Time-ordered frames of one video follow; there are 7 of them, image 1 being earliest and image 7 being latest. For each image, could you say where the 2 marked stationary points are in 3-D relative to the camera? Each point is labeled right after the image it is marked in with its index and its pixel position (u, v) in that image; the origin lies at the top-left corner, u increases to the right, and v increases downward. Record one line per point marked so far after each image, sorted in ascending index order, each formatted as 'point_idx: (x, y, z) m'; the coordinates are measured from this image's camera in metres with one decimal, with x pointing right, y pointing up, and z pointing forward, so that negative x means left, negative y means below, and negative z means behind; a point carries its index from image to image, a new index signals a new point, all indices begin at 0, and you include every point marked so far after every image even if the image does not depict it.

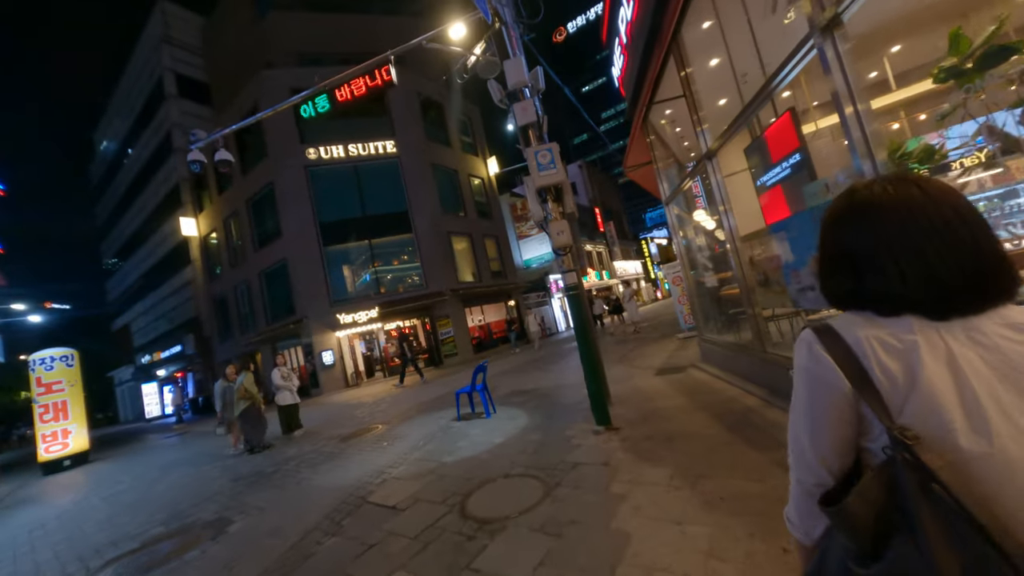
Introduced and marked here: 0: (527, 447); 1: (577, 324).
0: (+0.2, -2.2, +4.7) m
1: (+1.0, -0.5, +5.2) m
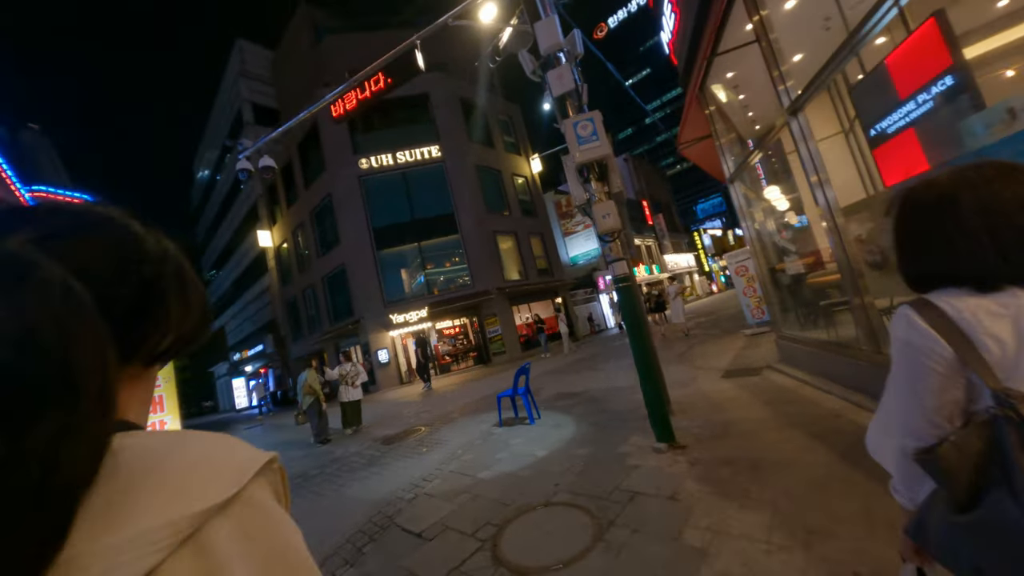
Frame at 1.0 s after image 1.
0: (+0.7, -2.1, +4.1) m
1: (+1.5, -0.4, +4.4) m
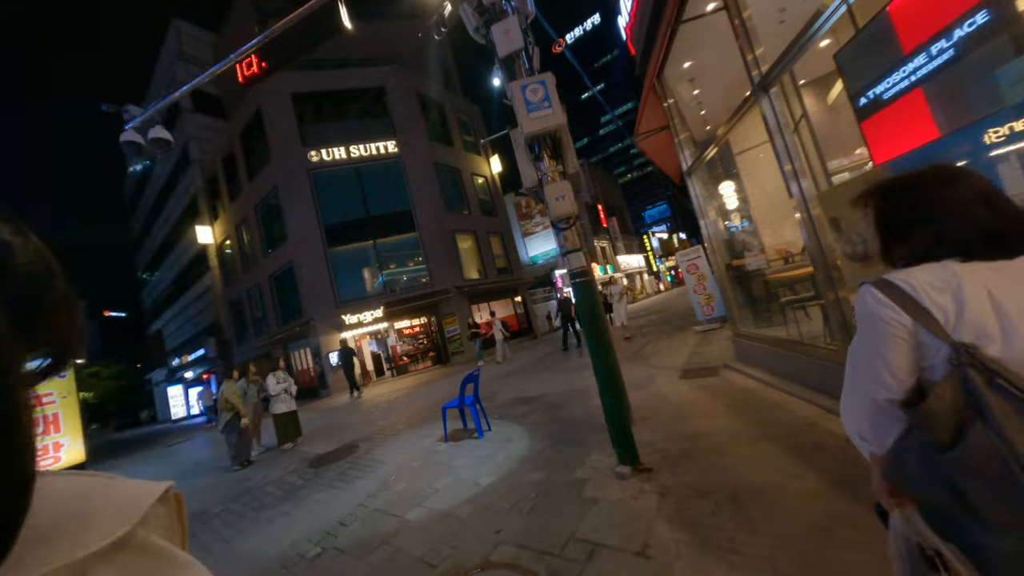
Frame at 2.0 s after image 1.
0: (+0.1, -2.1, +3.4) m
1: (+0.8, -0.3, +3.8) m
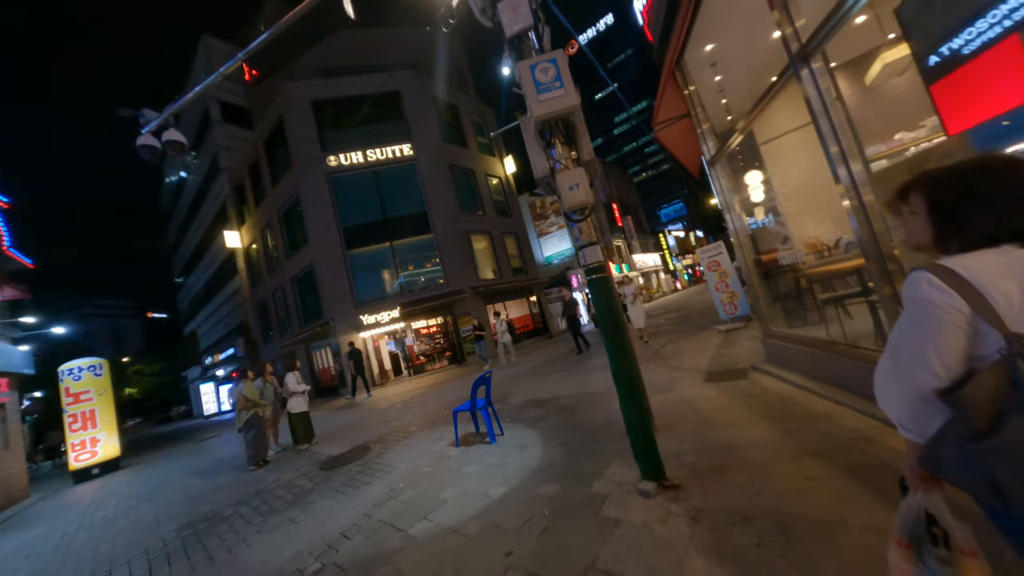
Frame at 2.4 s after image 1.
0: (+0.2, -2.1, +3.1) m
1: (+0.9, -0.3, +3.5) m
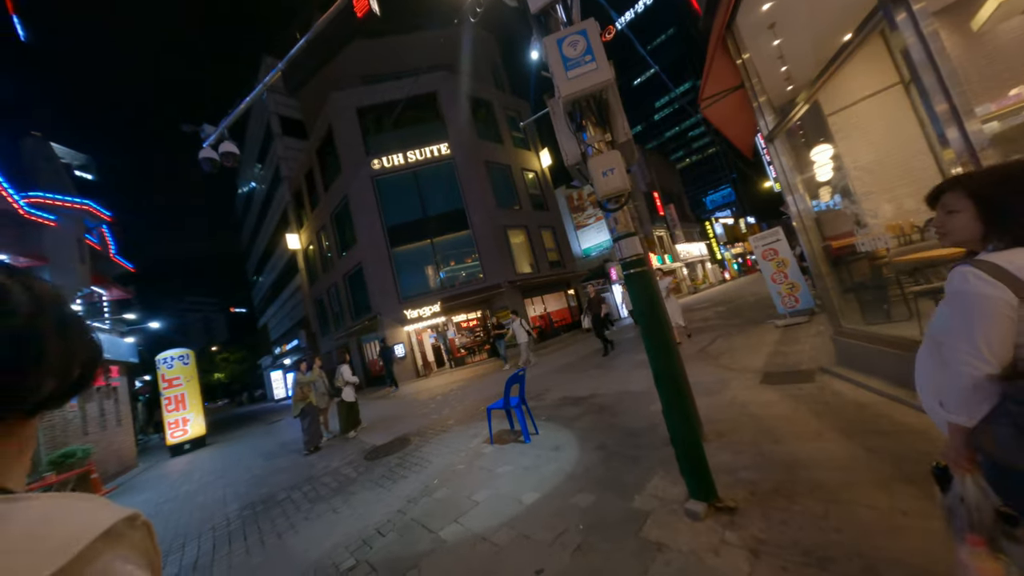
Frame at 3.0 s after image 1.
0: (+0.5, -2.0, +2.9) m
1: (+1.2, -0.3, +3.2) m
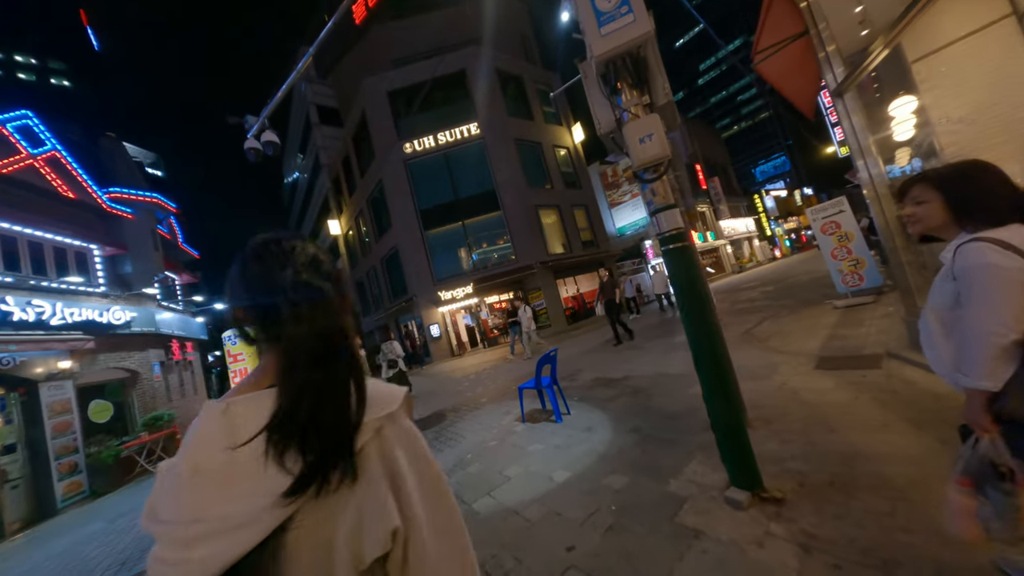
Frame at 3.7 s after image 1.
0: (+0.7, -1.8, +2.8) m
1: (+1.5, 0.0, +2.9) m
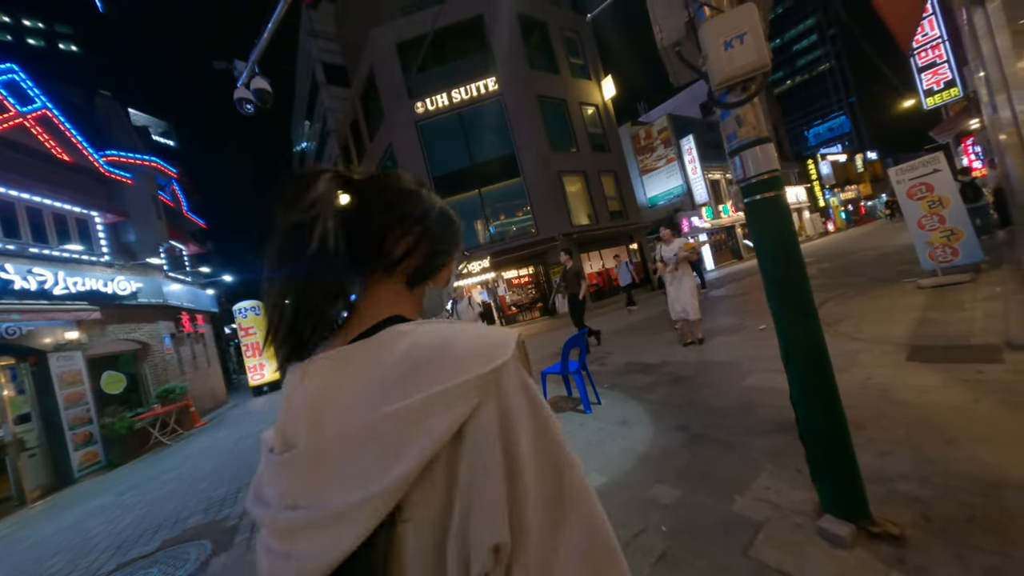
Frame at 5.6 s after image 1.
0: (+0.9, -1.6, +2.2) m
1: (+1.7, +0.2, +2.2) m
